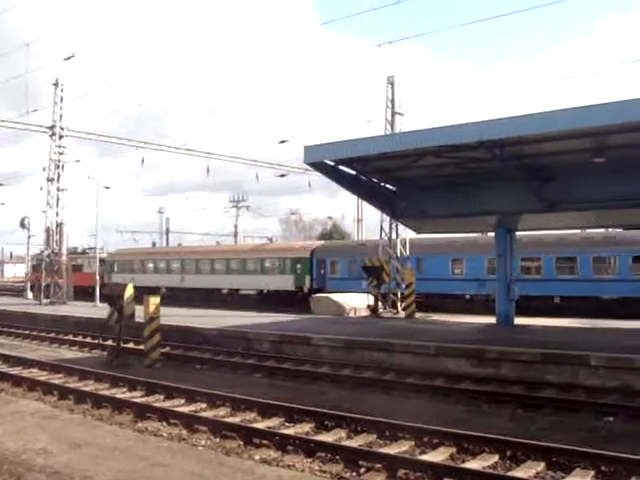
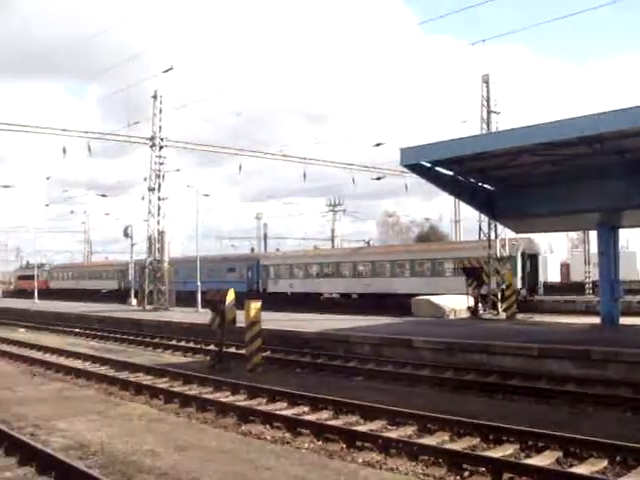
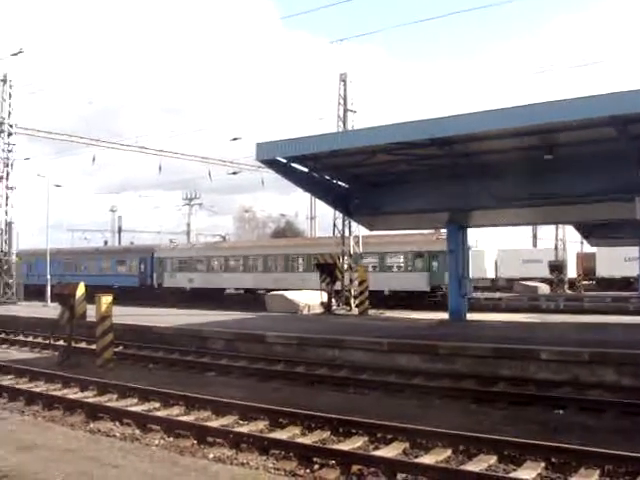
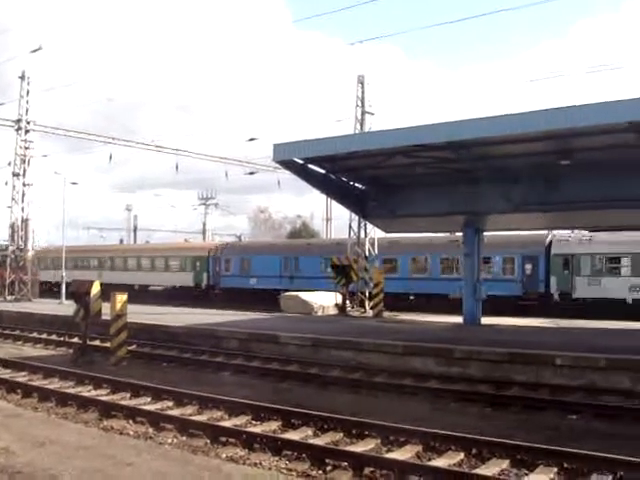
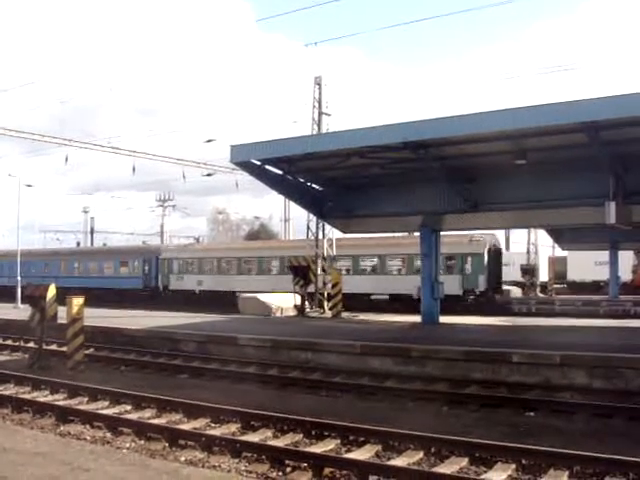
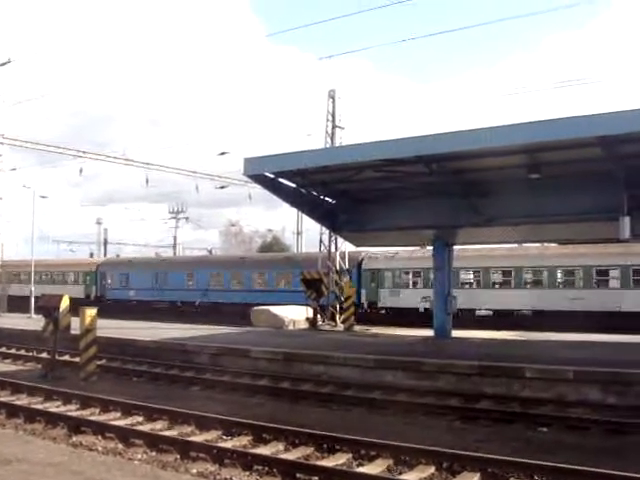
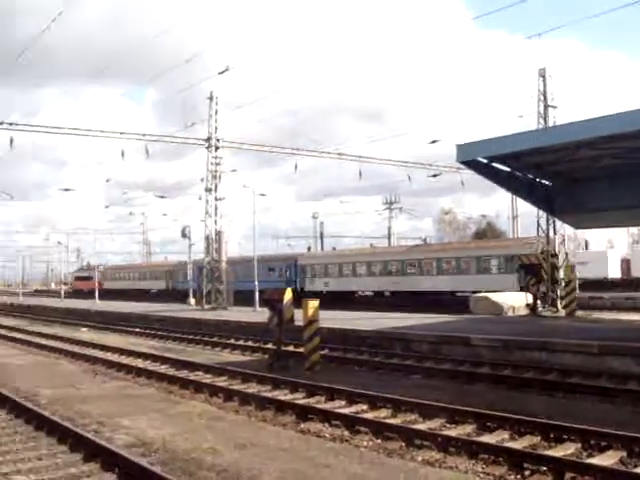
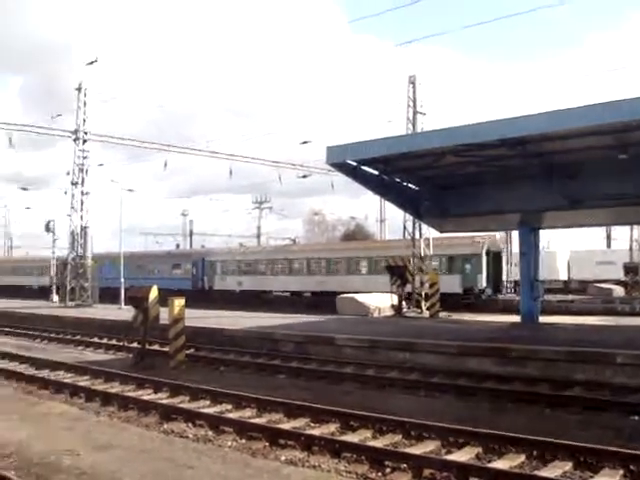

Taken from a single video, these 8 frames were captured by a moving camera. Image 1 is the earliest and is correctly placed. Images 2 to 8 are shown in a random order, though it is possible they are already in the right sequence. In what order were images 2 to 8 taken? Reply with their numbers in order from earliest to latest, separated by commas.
4, 6, 5, 3, 8, 2, 7
